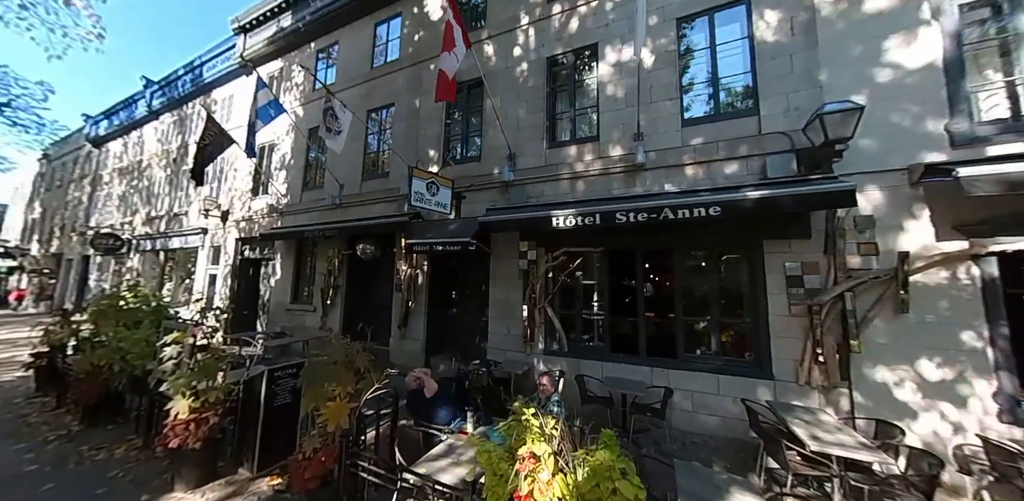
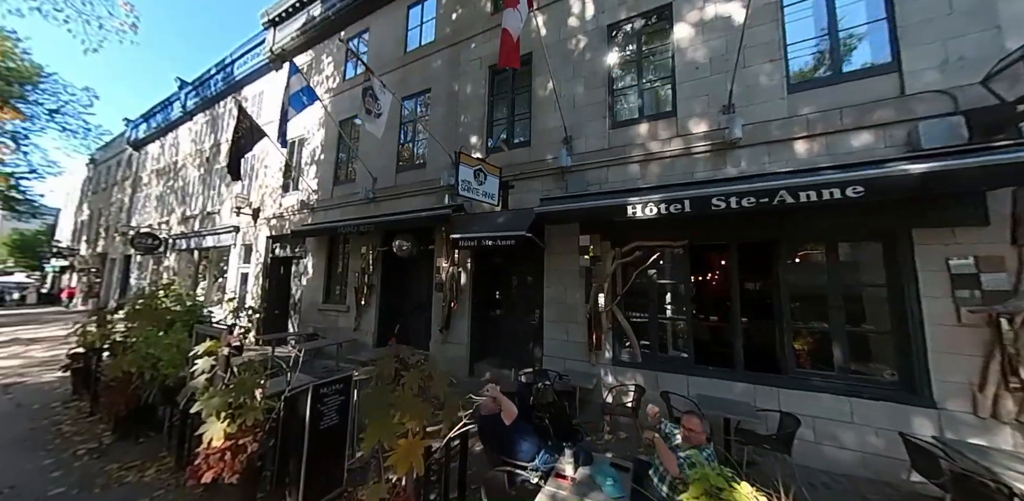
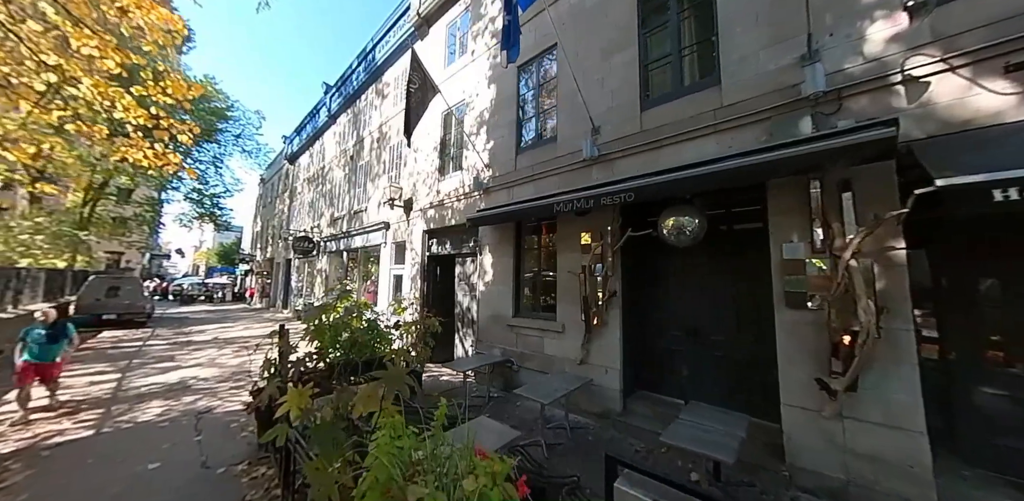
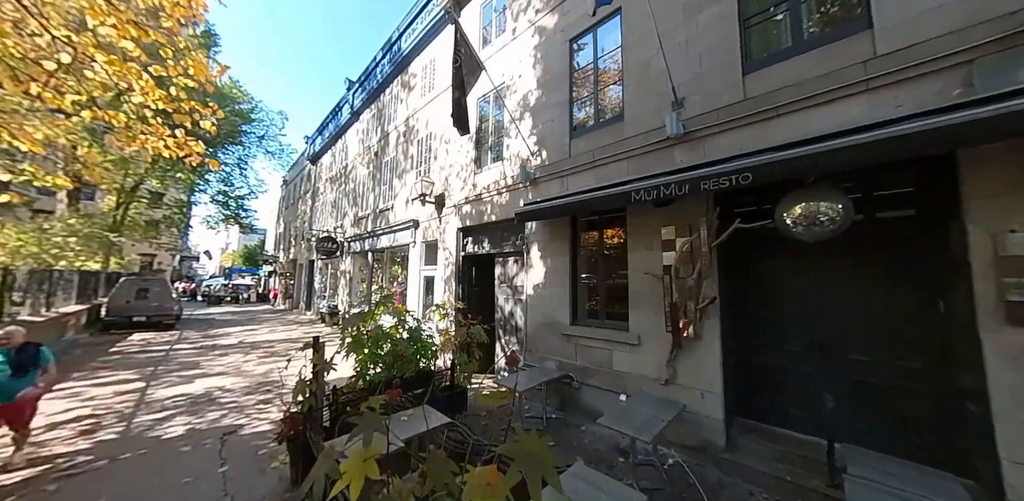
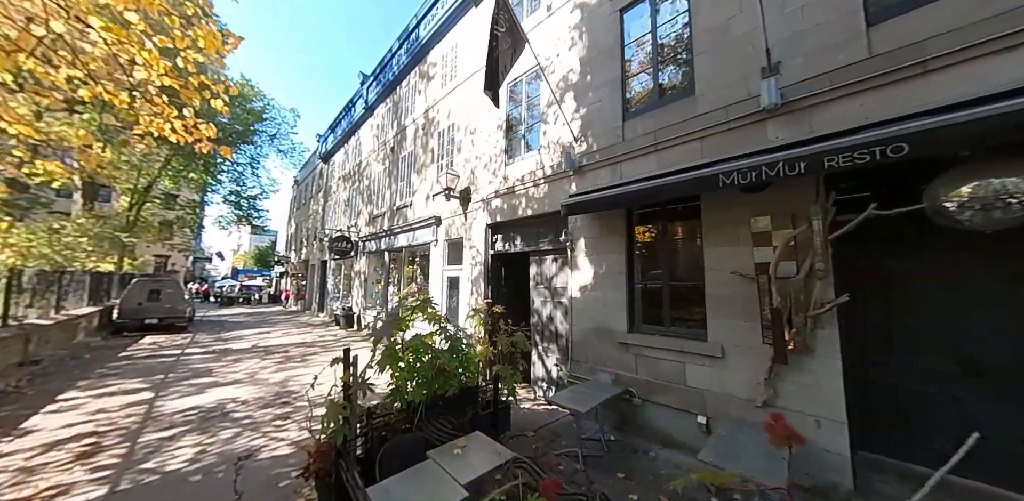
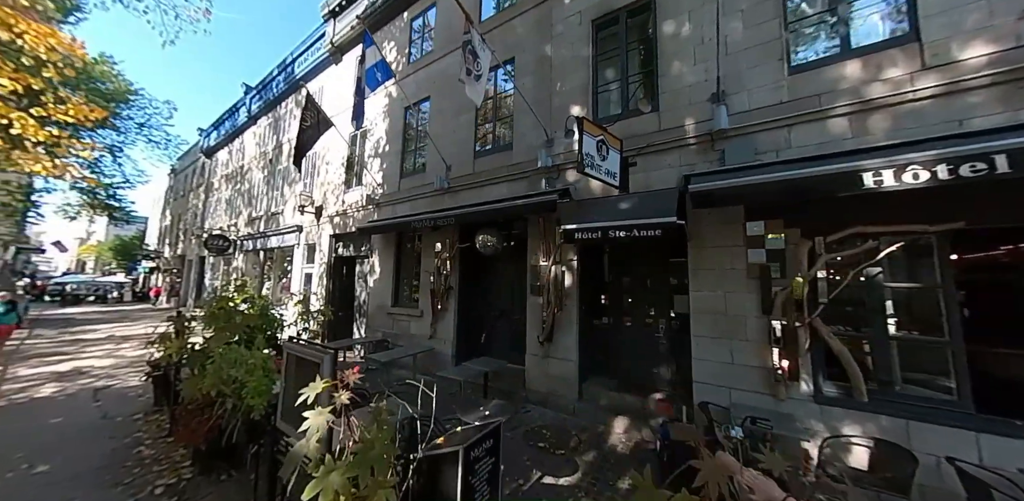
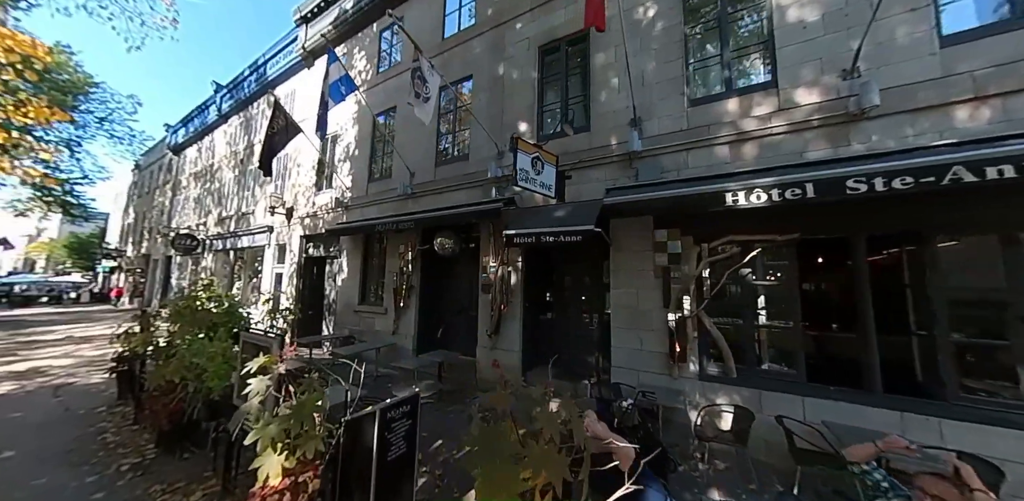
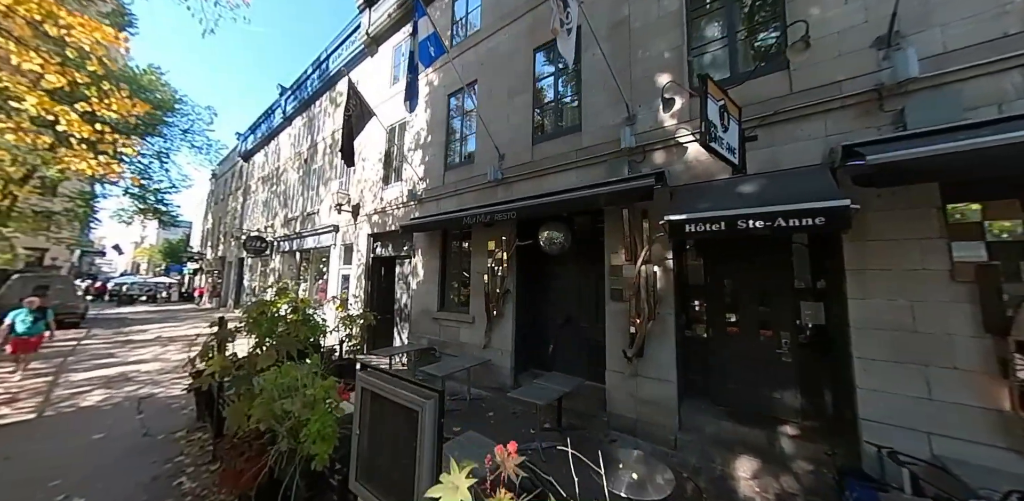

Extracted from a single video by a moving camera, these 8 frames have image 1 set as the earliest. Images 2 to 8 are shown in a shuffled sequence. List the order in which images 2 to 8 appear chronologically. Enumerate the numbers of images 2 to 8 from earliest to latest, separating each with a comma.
2, 7, 6, 8, 3, 4, 5
